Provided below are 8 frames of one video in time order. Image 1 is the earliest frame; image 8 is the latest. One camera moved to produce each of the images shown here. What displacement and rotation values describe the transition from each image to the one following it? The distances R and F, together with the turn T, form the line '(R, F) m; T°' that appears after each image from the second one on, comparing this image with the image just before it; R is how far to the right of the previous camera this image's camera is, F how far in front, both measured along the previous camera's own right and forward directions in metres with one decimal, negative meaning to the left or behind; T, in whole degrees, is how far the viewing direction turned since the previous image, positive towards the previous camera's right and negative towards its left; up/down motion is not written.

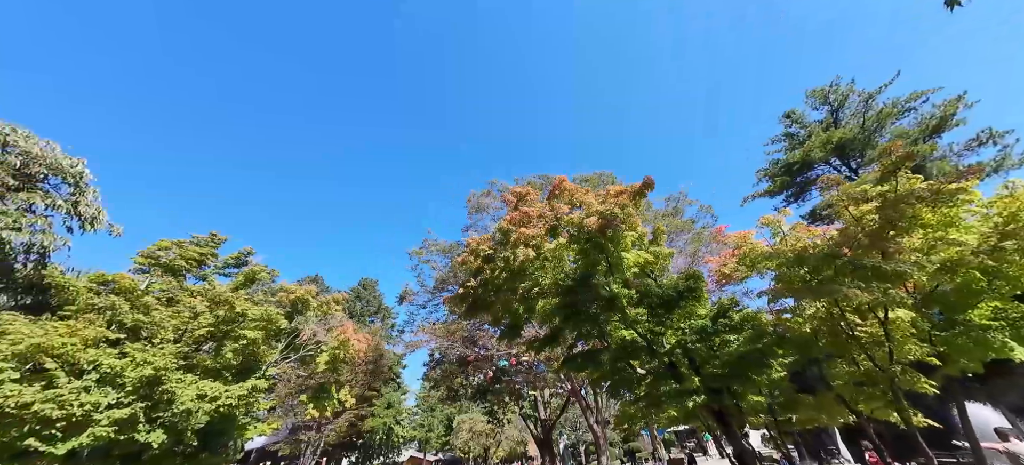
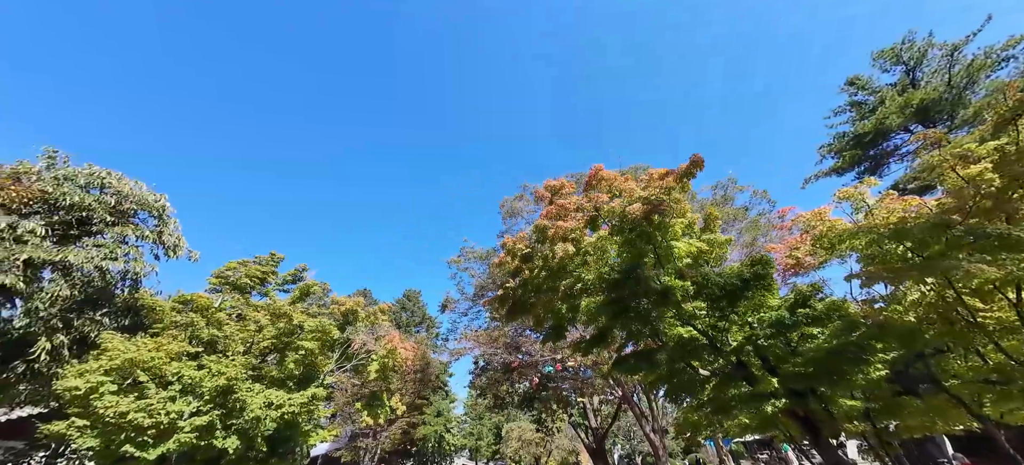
(0.0, +0.3) m; -6°
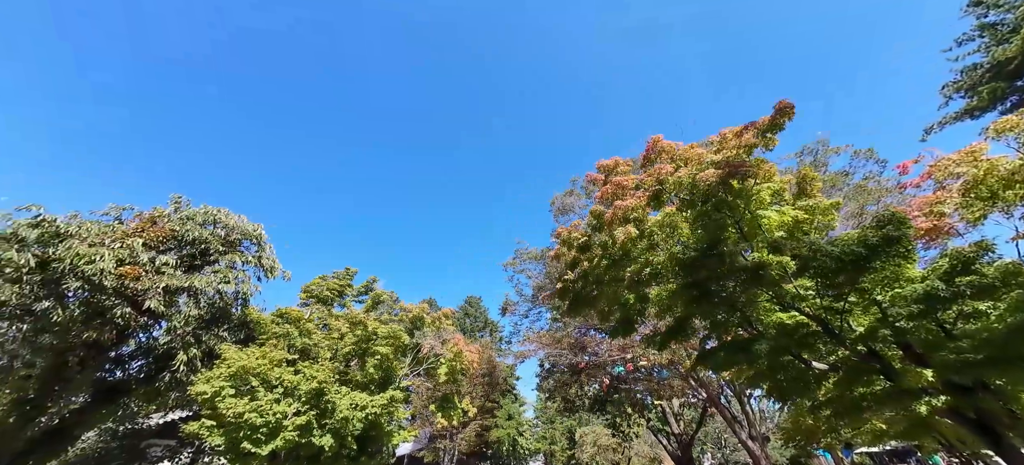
(+0.1, +0.4) m; -9°
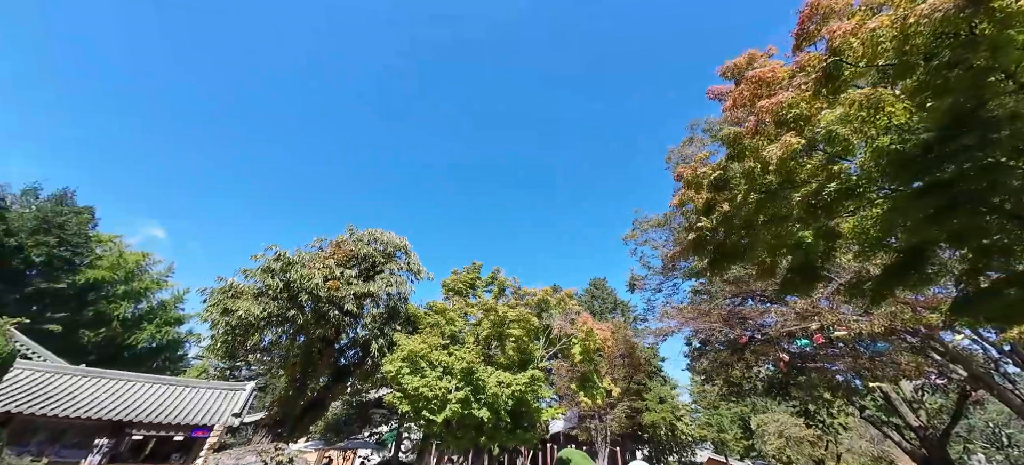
(+0.1, +0.8) m; -19°
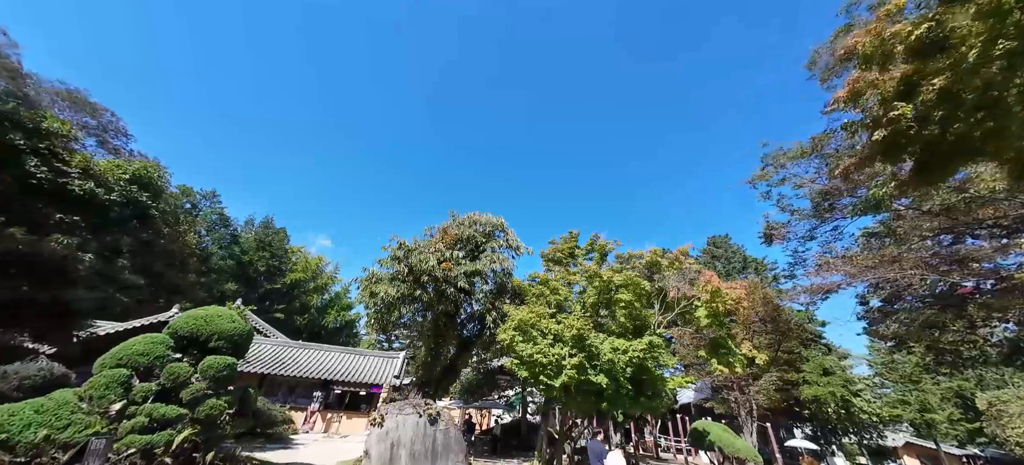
(0.0, +0.7) m; -16°
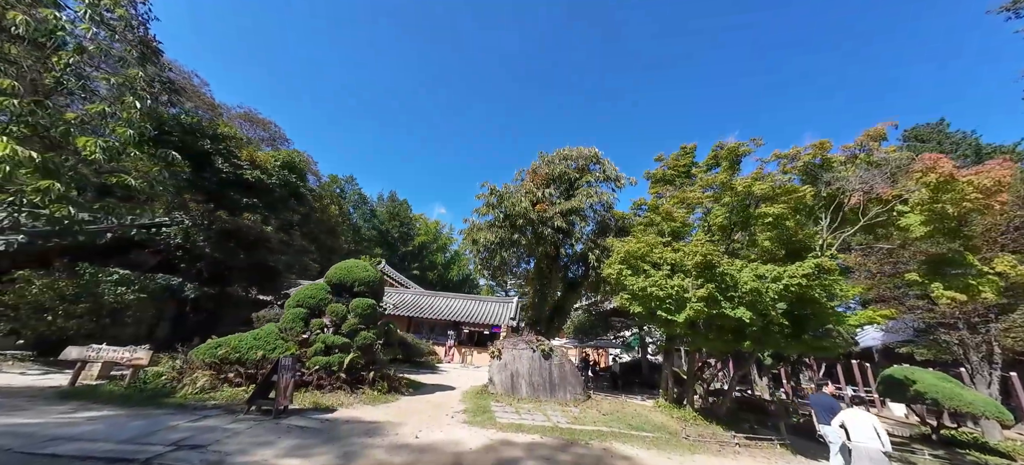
(-0.1, +1.0) m; -17°
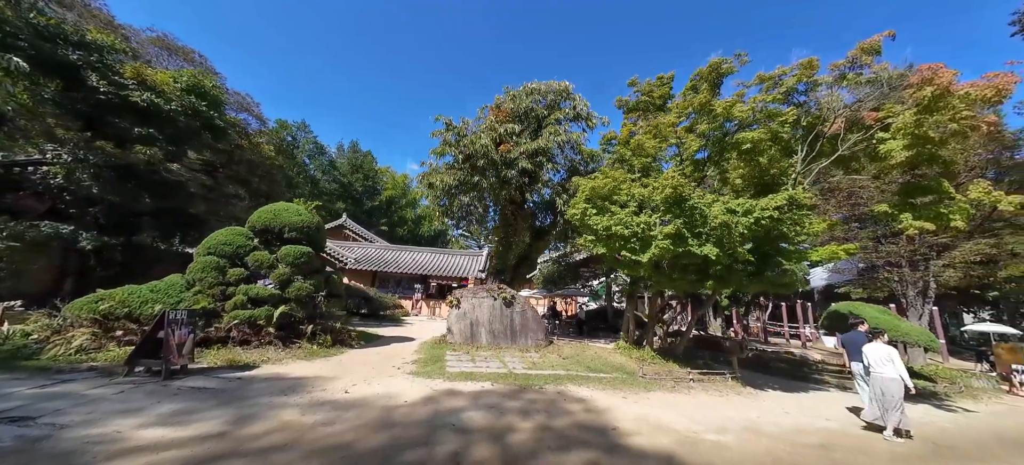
(+0.4, +0.9) m; +5°
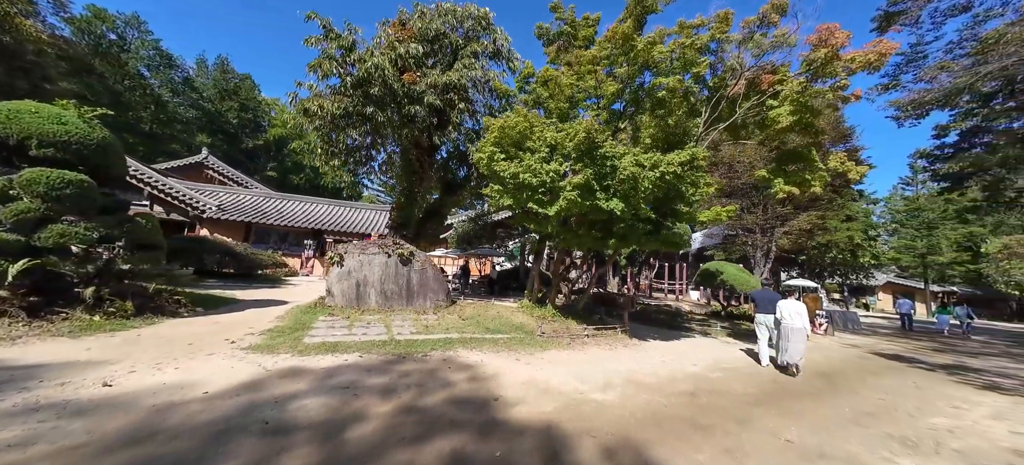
(+0.4, +1.1) m; +14°
